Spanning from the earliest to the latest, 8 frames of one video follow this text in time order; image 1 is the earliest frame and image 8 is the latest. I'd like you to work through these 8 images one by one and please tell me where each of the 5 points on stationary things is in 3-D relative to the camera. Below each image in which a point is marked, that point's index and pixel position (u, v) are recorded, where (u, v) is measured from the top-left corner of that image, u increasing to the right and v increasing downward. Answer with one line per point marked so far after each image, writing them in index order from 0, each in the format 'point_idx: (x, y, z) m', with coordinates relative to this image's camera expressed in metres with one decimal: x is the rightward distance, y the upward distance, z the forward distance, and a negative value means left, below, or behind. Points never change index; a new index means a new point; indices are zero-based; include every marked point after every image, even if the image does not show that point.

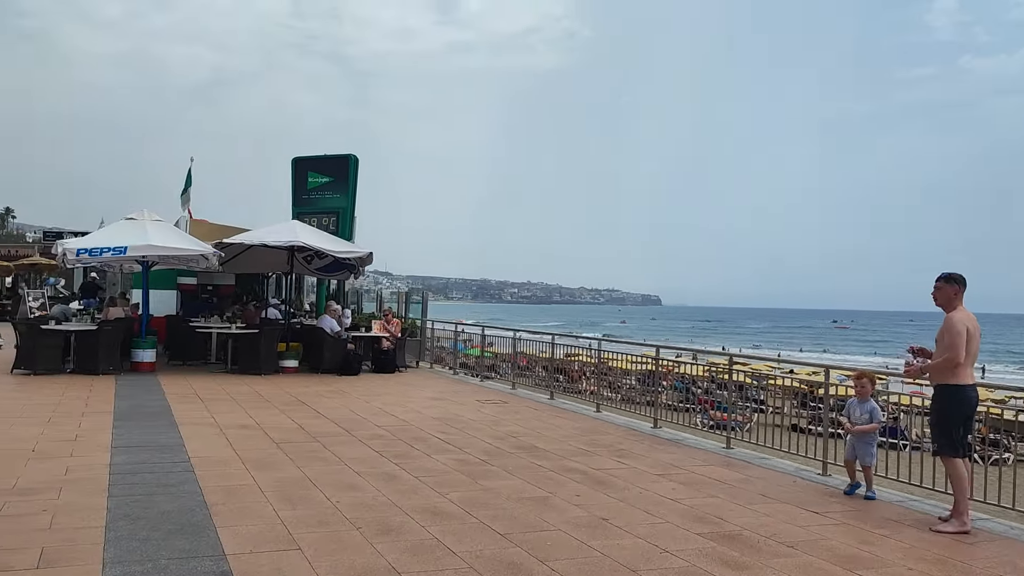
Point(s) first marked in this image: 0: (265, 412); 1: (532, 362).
0: (-2.7, -1.3, +9.7) m
1: (+0.3, -1.0, +13.3) m
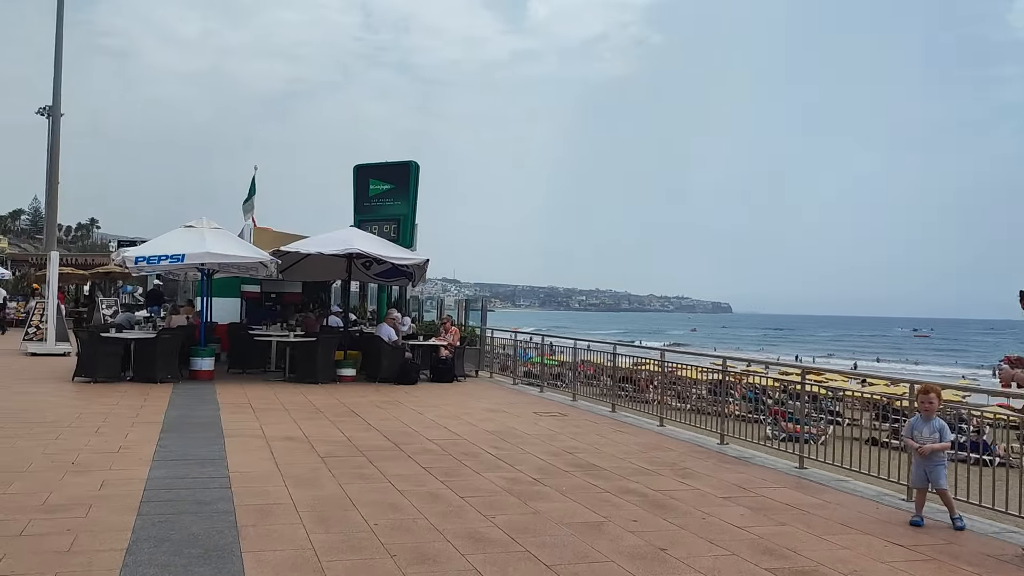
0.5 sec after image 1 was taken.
0: (-2.1, -1.4, +9.4) m
1: (+1.1, -1.1, +12.8) m
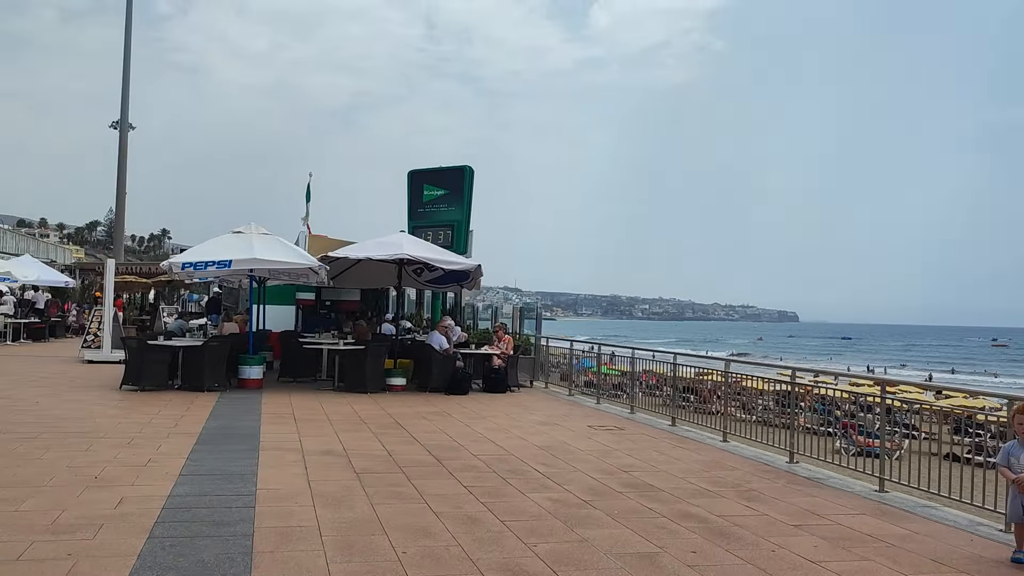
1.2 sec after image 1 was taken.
0: (-1.6, -1.5, +9.0) m
1: (+1.8, -1.2, +12.2) m
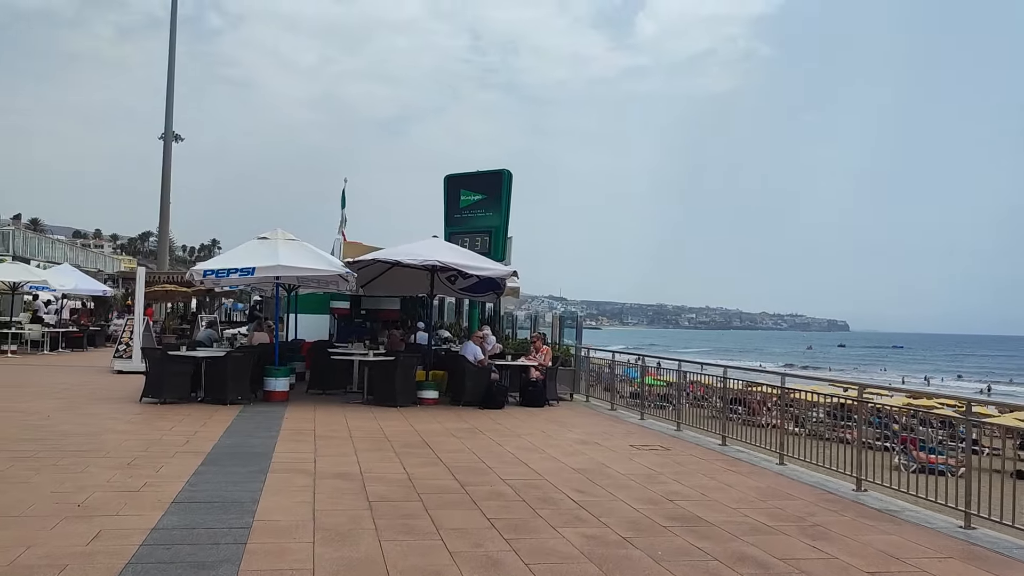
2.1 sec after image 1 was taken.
0: (-1.2, -1.6, +8.3) m
1: (+2.3, -1.3, +11.3) m
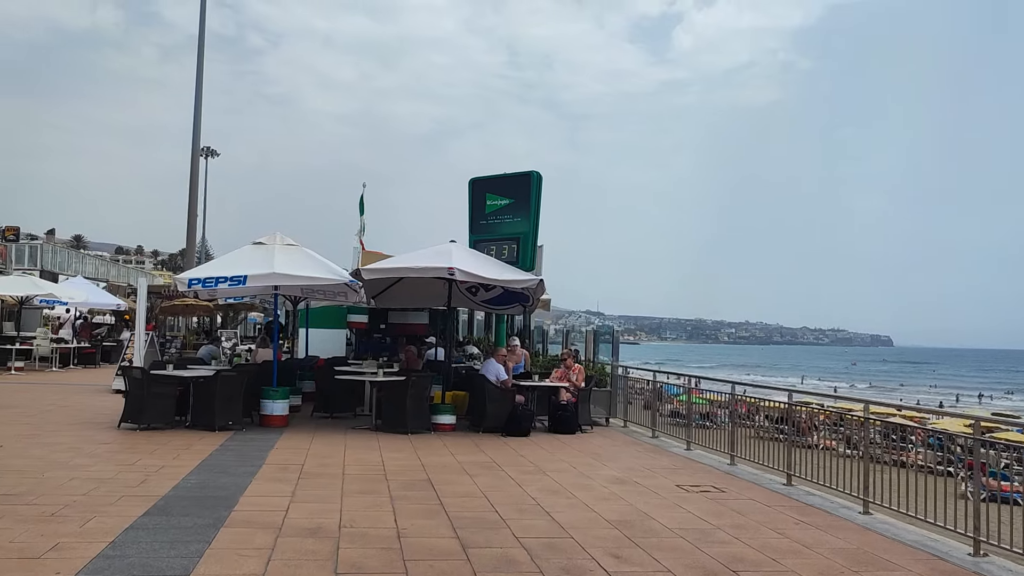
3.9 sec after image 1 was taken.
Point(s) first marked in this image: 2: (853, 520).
0: (-1.1, -1.6, +6.8) m
1: (+2.6, -1.4, +9.6) m
2: (+2.6, -1.8, +6.9) m
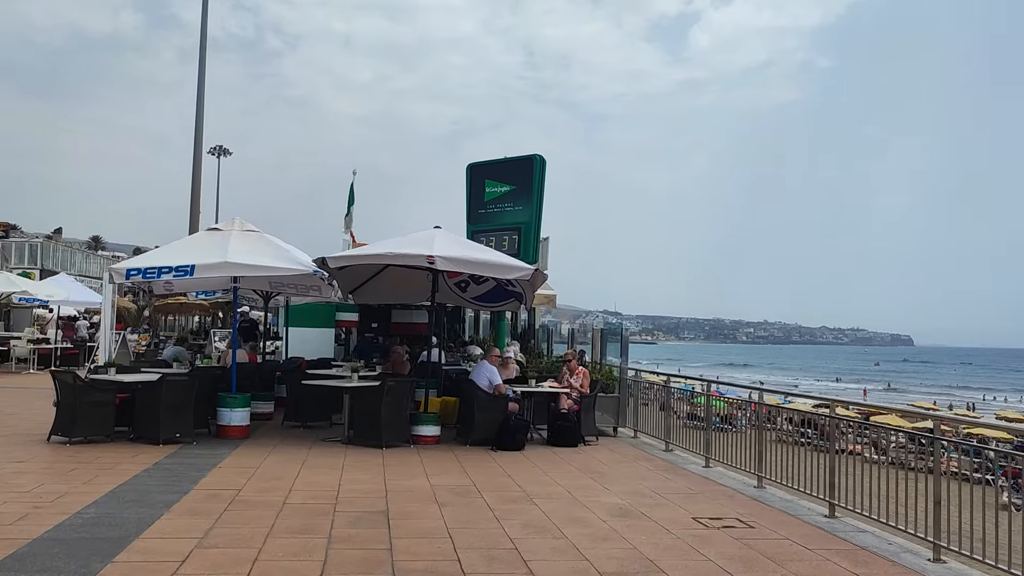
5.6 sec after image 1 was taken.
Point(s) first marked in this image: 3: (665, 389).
0: (-1.3, -1.5, +5.3) m
1: (+2.4, -1.3, +8.1) m
2: (+2.4, -1.7, +5.3) m
3: (+1.9, -1.2, +11.1) m
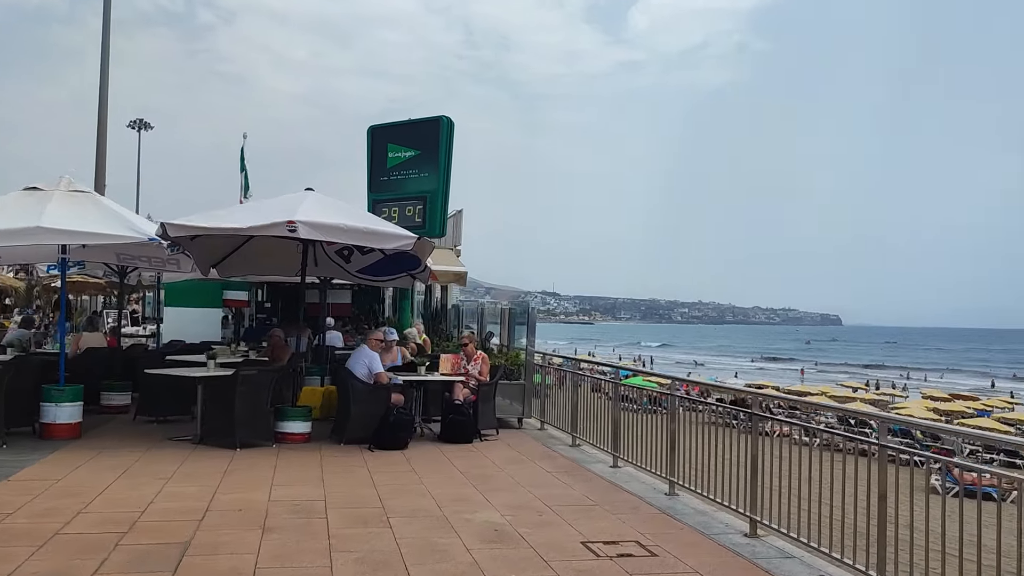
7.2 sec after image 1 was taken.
0: (-2.1, -1.4, +3.8) m
1: (+1.4, -1.0, +6.9) m
2: (+1.6, -1.5, +4.1) m
3: (+0.7, -1.0, +9.8) m
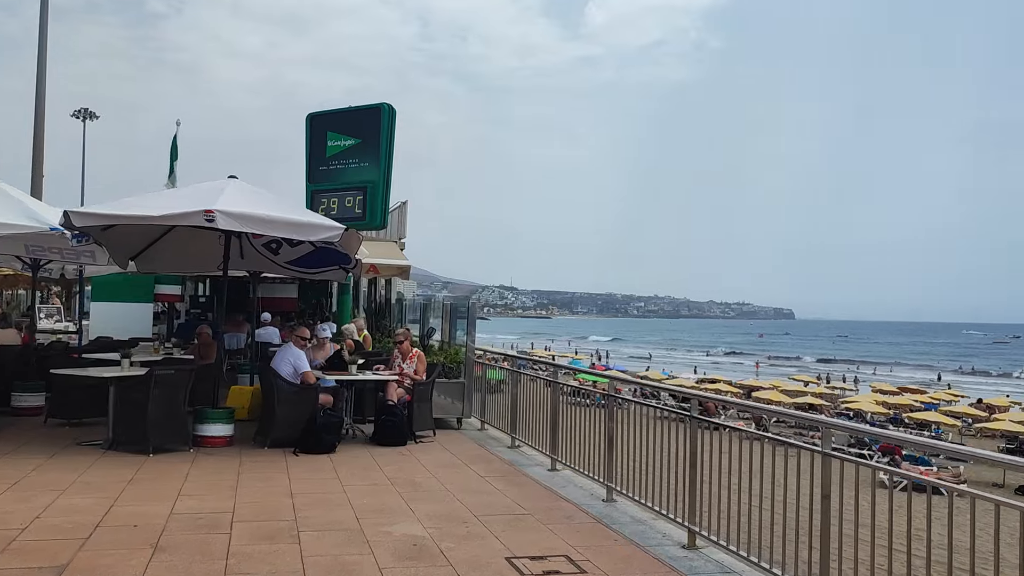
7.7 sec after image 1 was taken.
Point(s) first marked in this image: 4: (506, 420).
0: (-2.5, -1.3, +3.3) m
1: (+0.9, -1.0, +6.5) m
2: (+1.2, -1.5, +3.8) m
3: (0.0, -0.9, +9.4) m
4: (0.0, -1.4, +9.6) m
